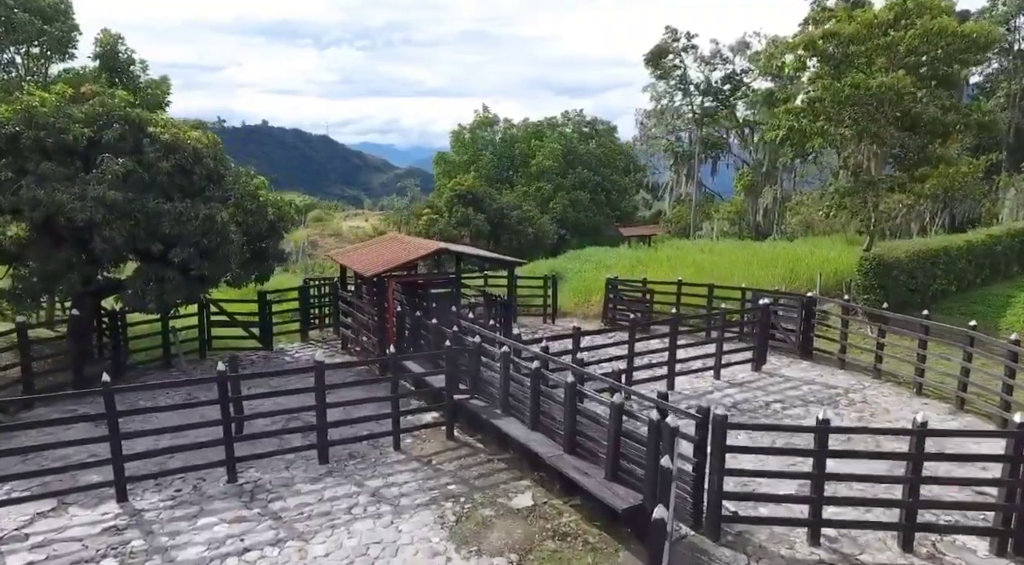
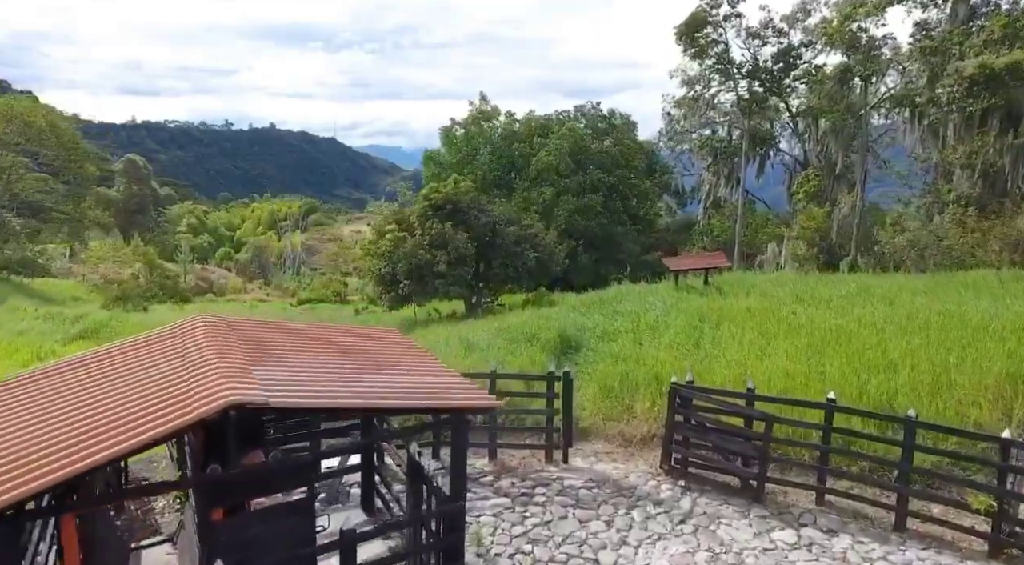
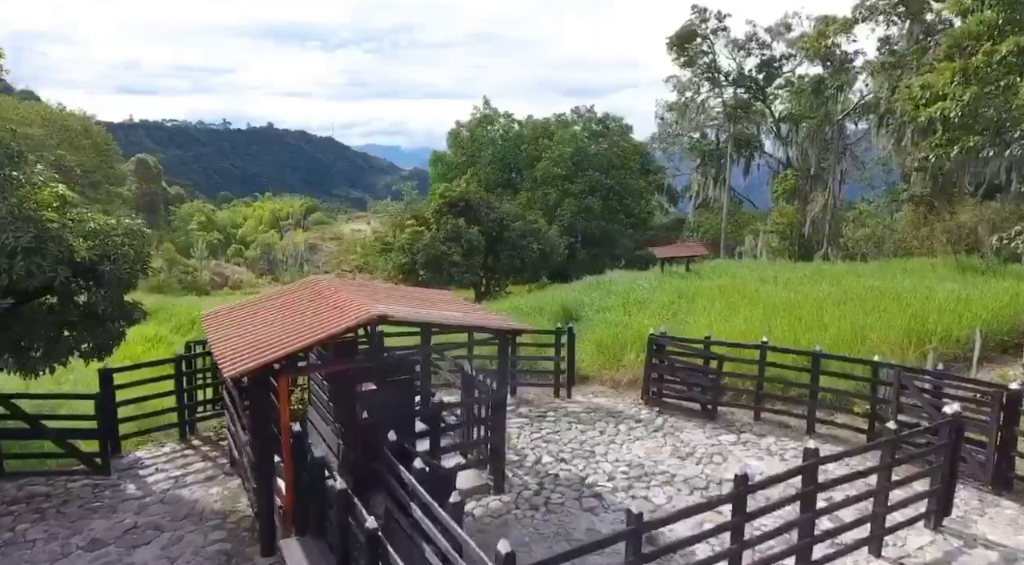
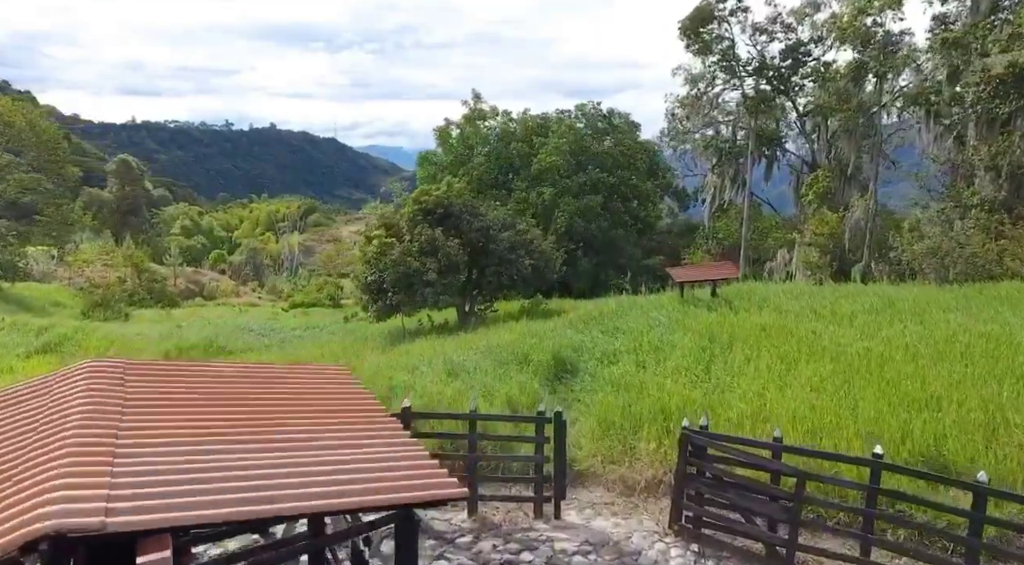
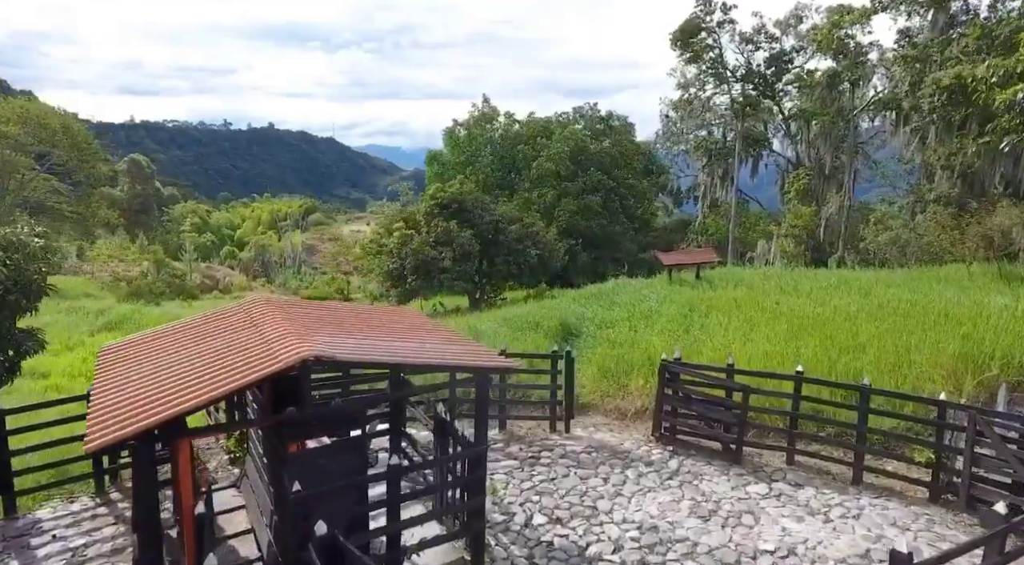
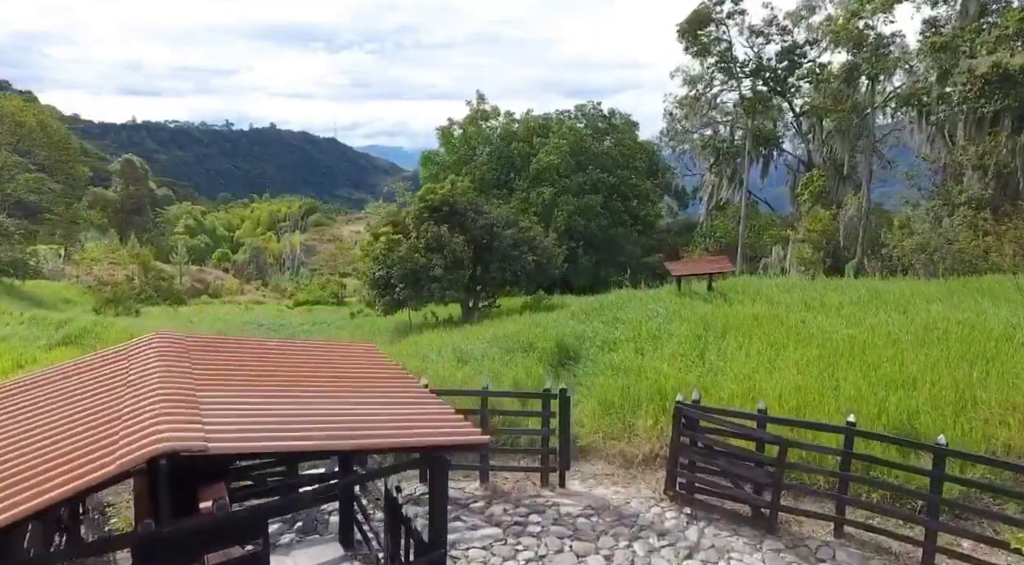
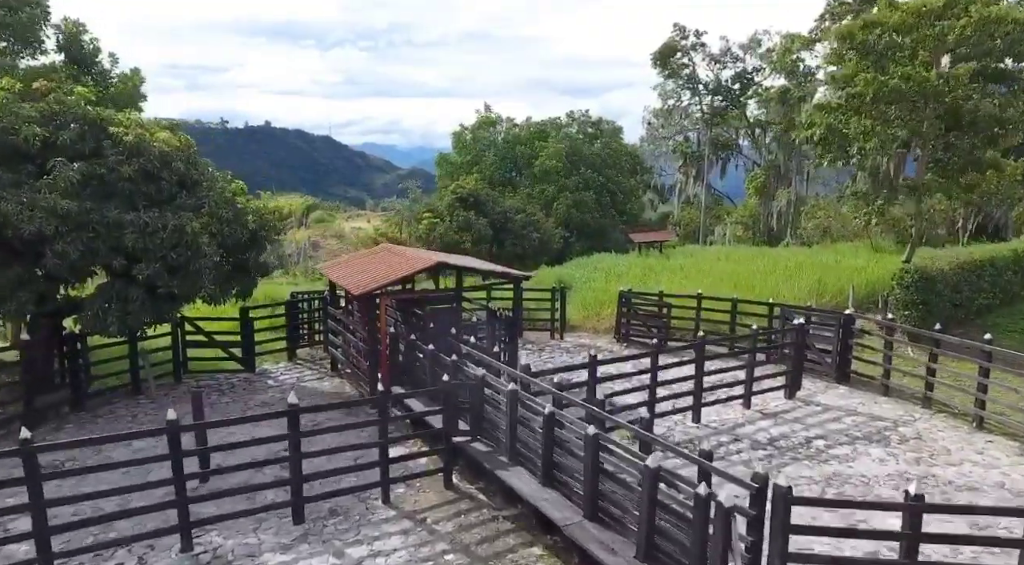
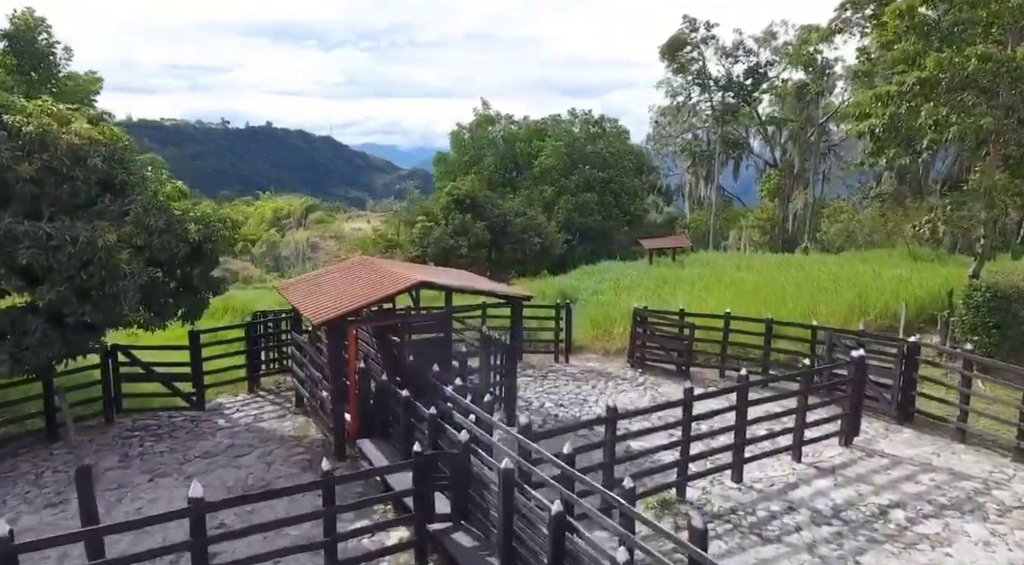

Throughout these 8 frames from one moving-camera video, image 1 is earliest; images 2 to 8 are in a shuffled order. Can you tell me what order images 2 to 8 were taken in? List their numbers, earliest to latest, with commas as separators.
7, 8, 3, 5, 2, 6, 4
